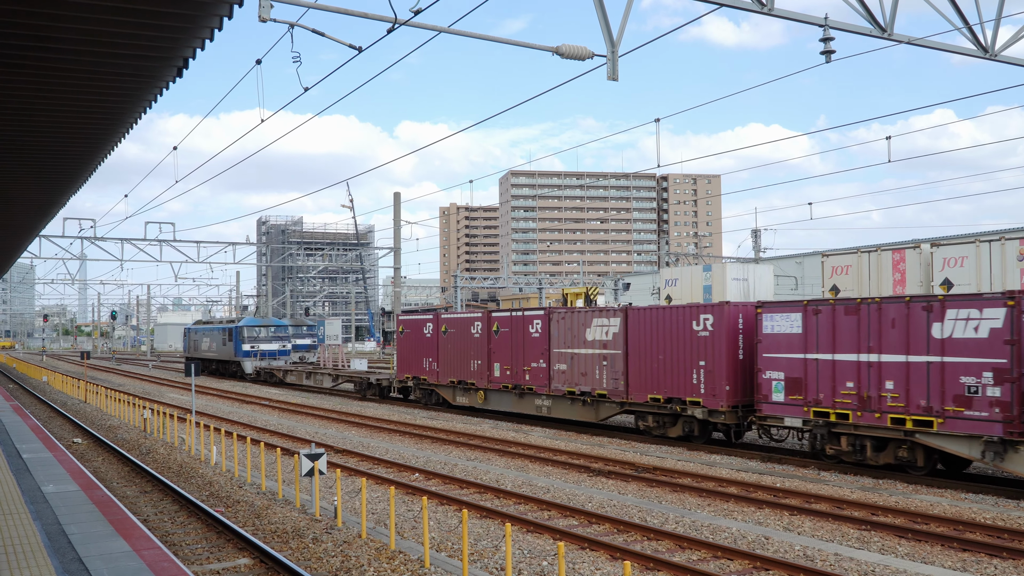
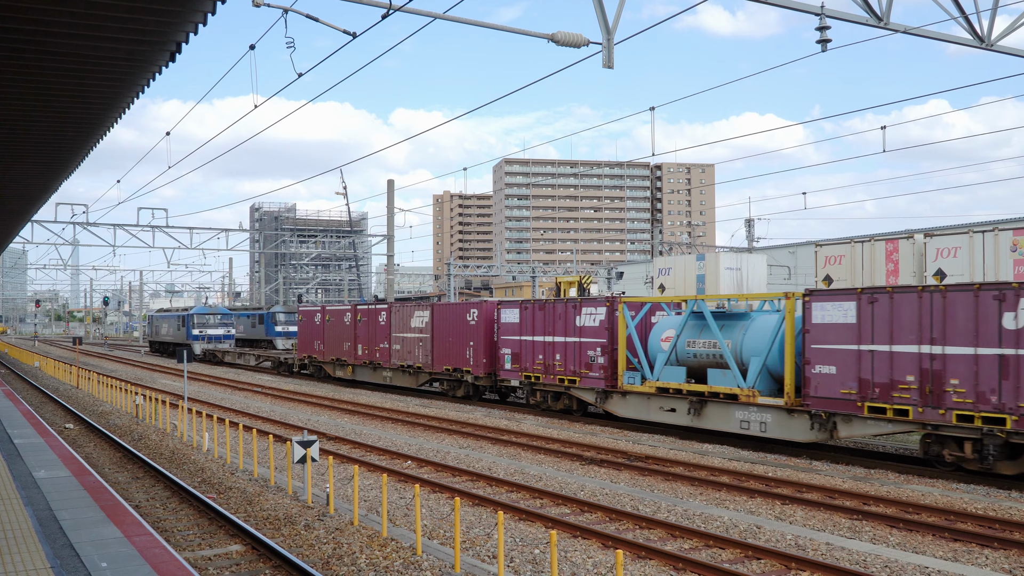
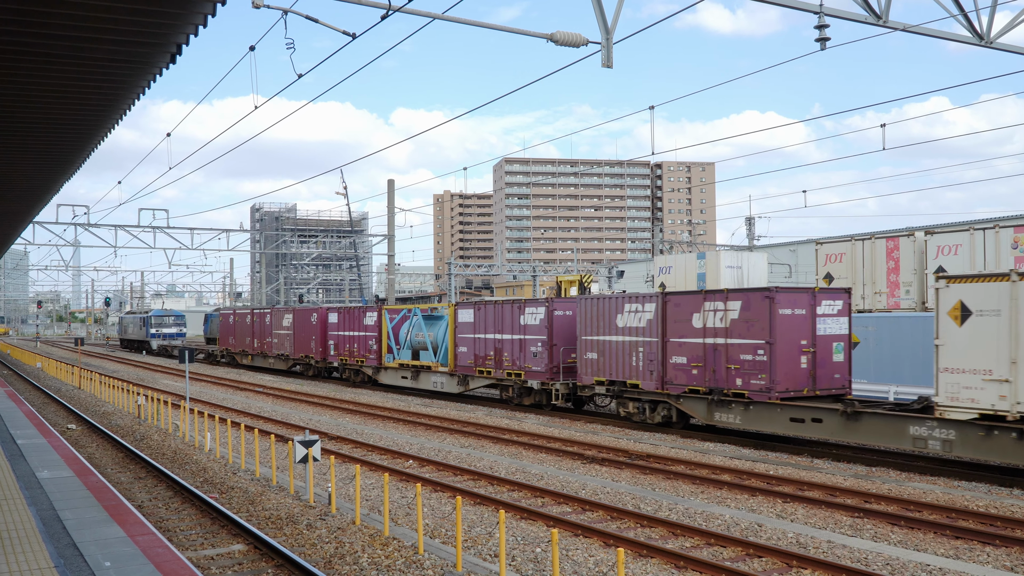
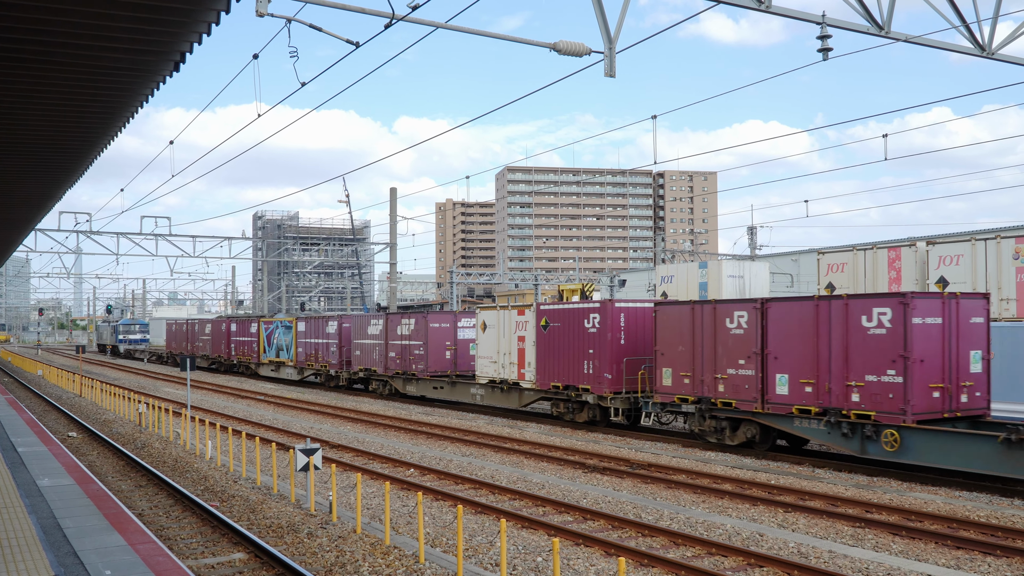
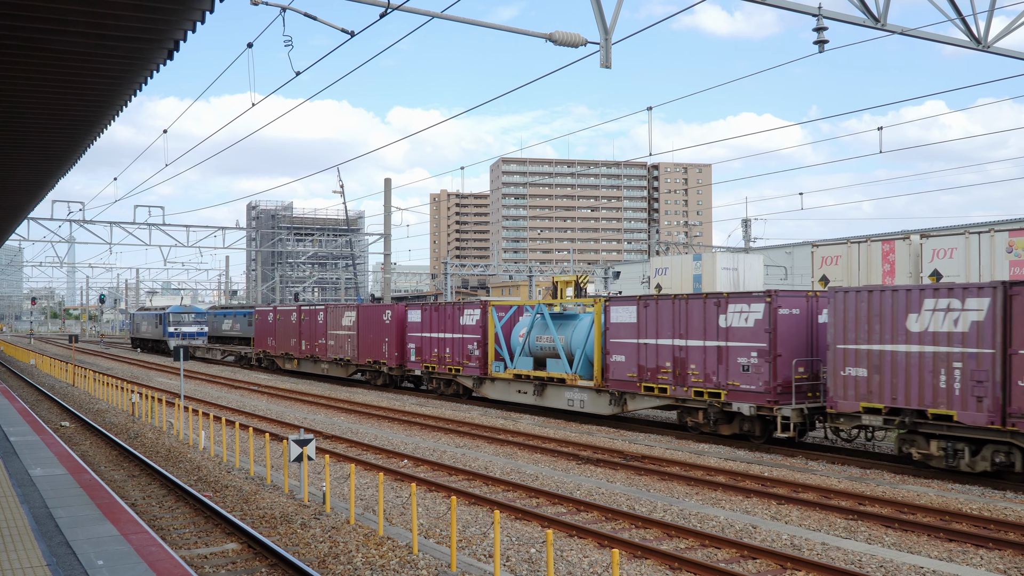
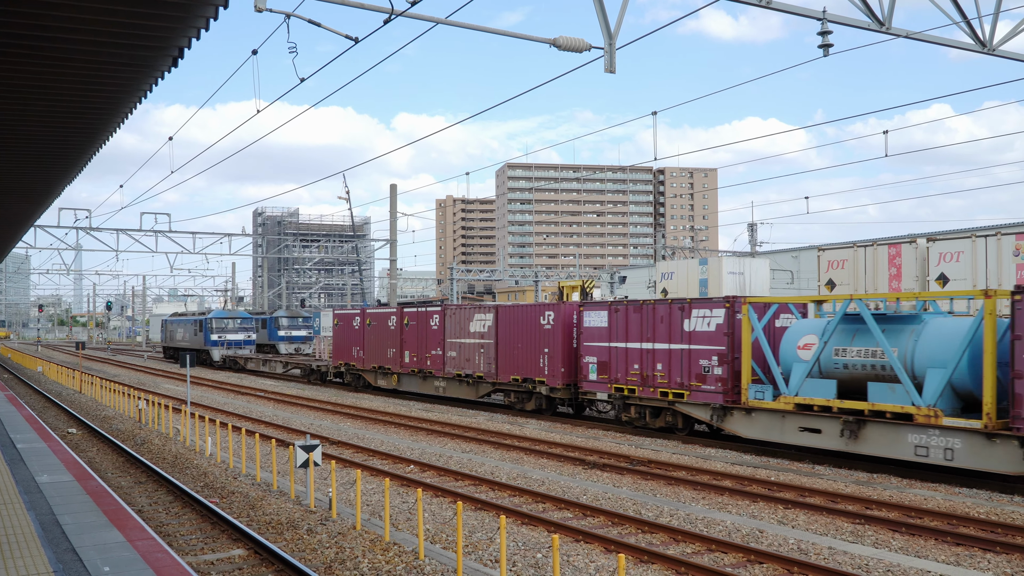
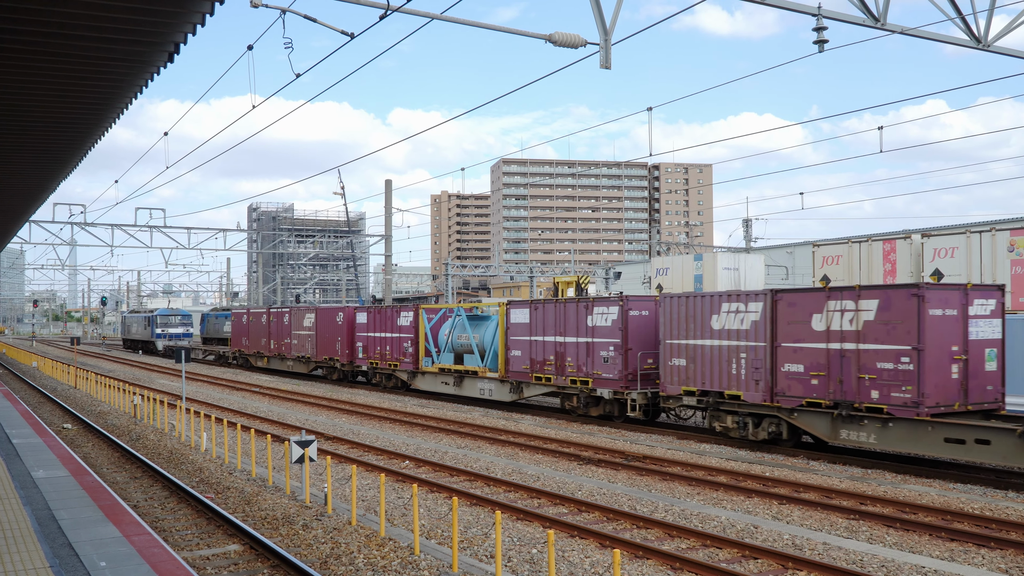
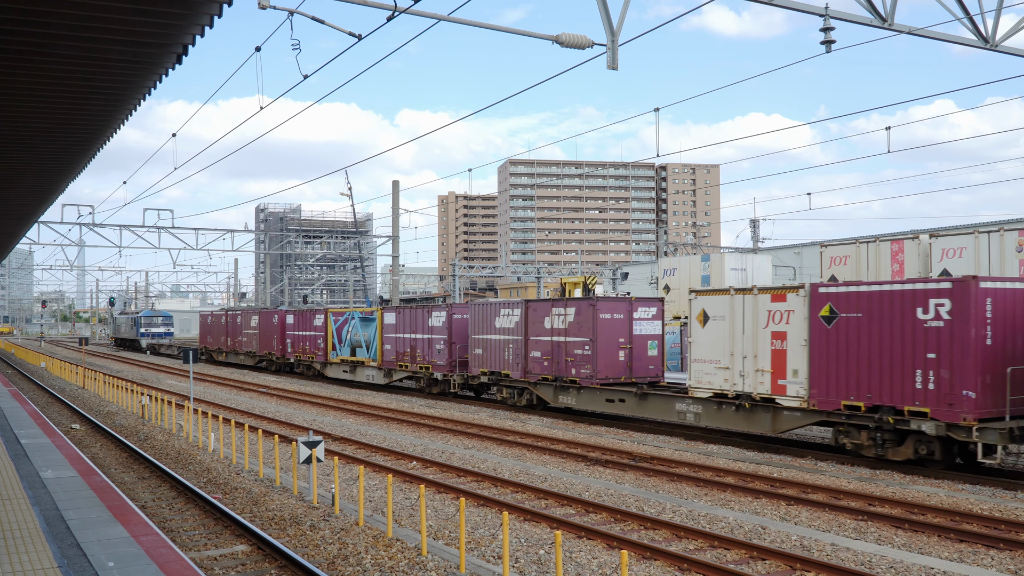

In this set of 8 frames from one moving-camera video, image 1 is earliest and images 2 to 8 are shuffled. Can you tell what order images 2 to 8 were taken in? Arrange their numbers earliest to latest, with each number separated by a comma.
6, 2, 5, 7, 3, 8, 4
